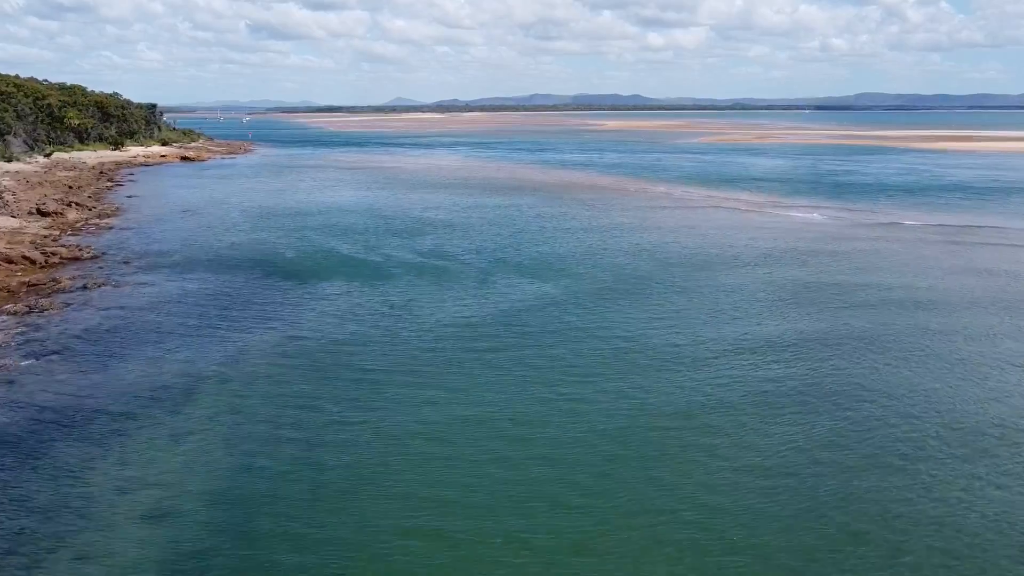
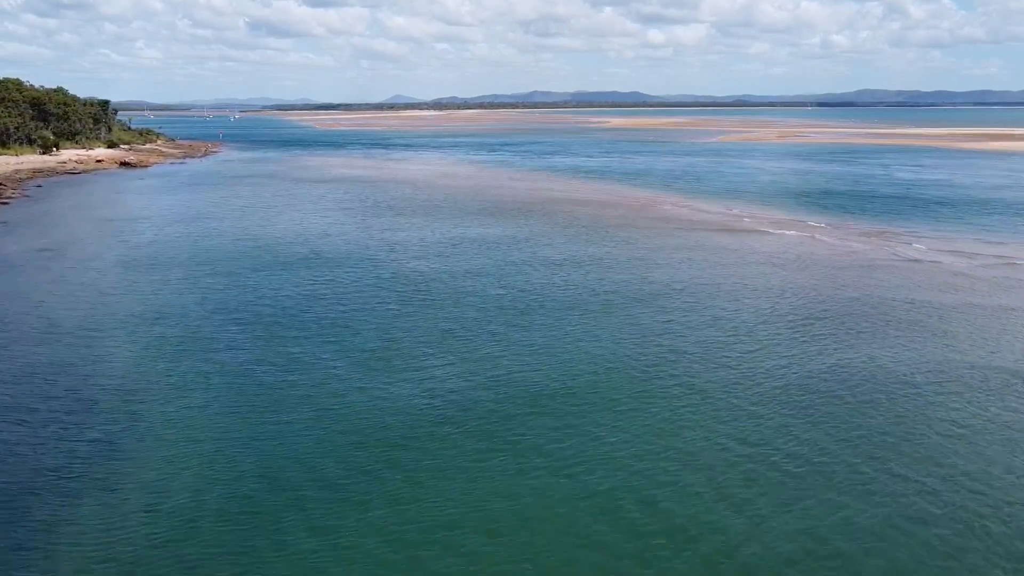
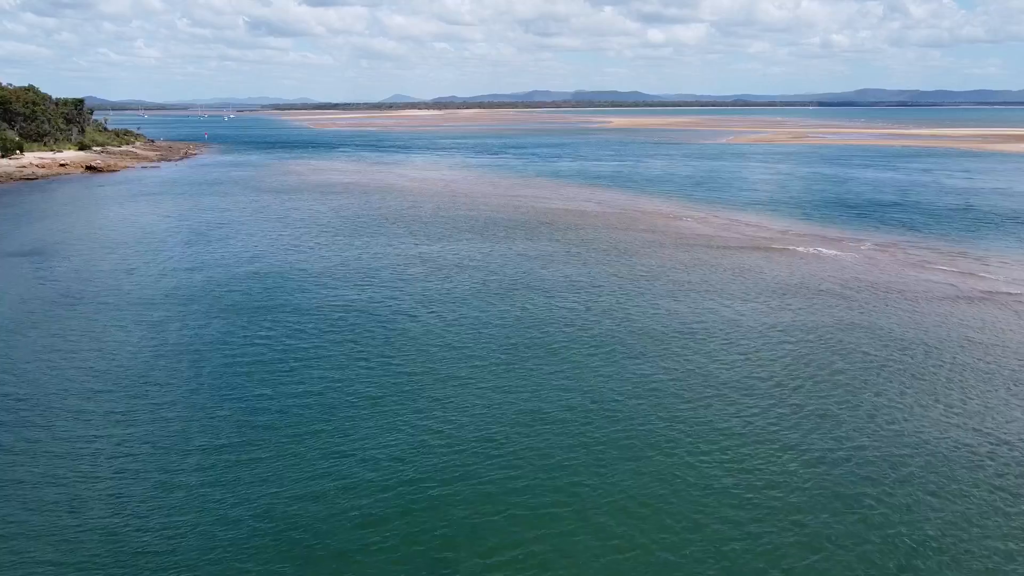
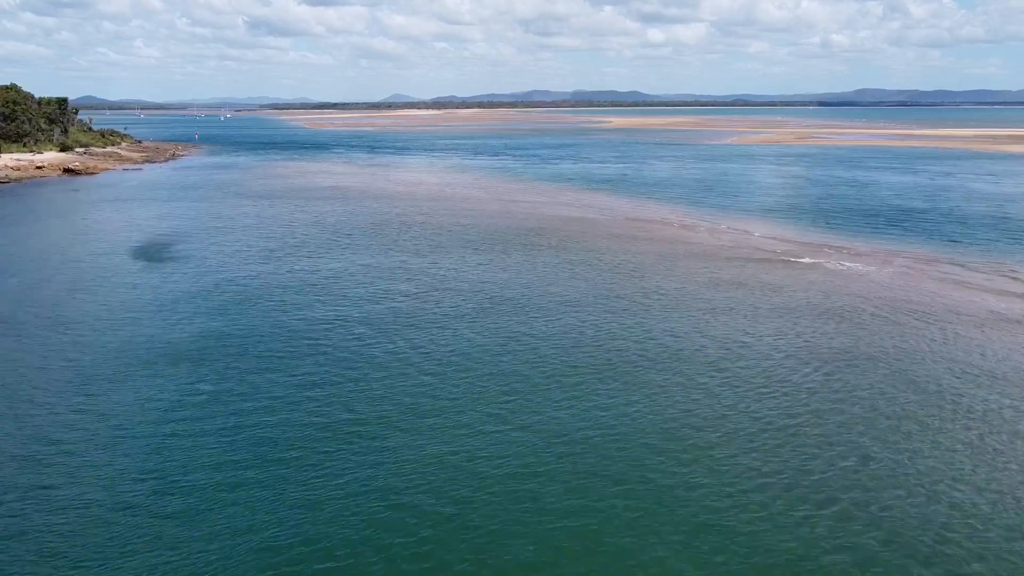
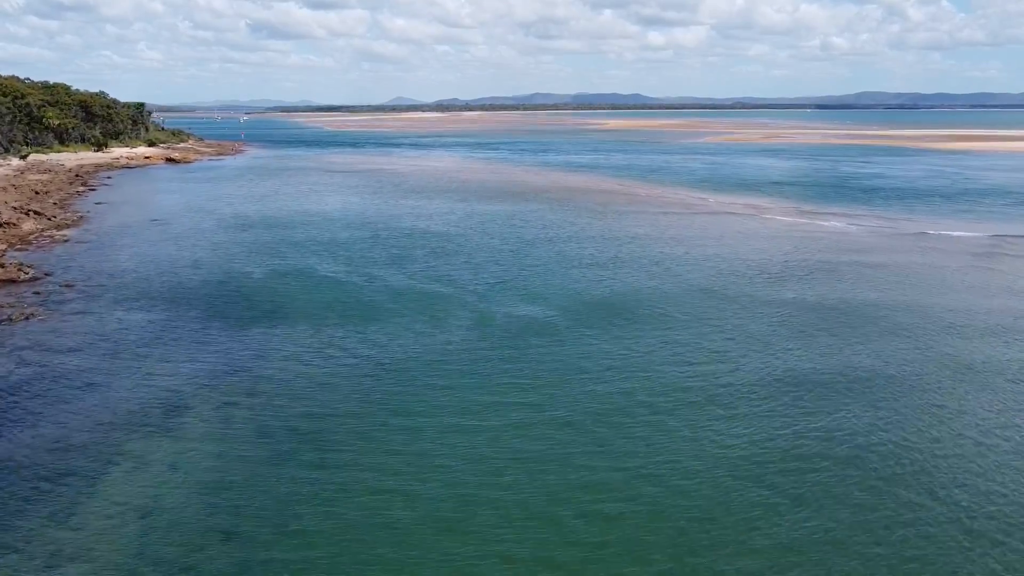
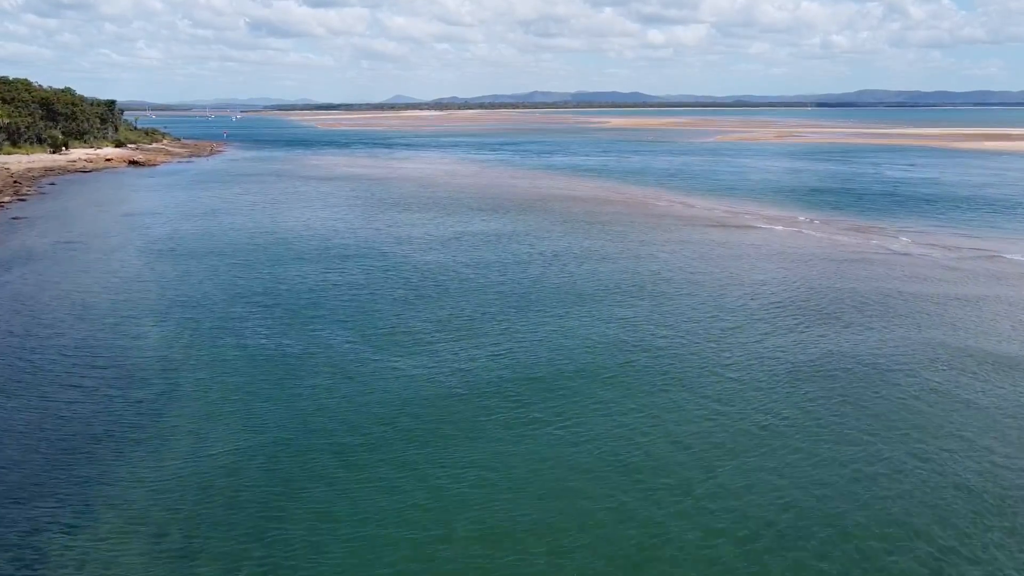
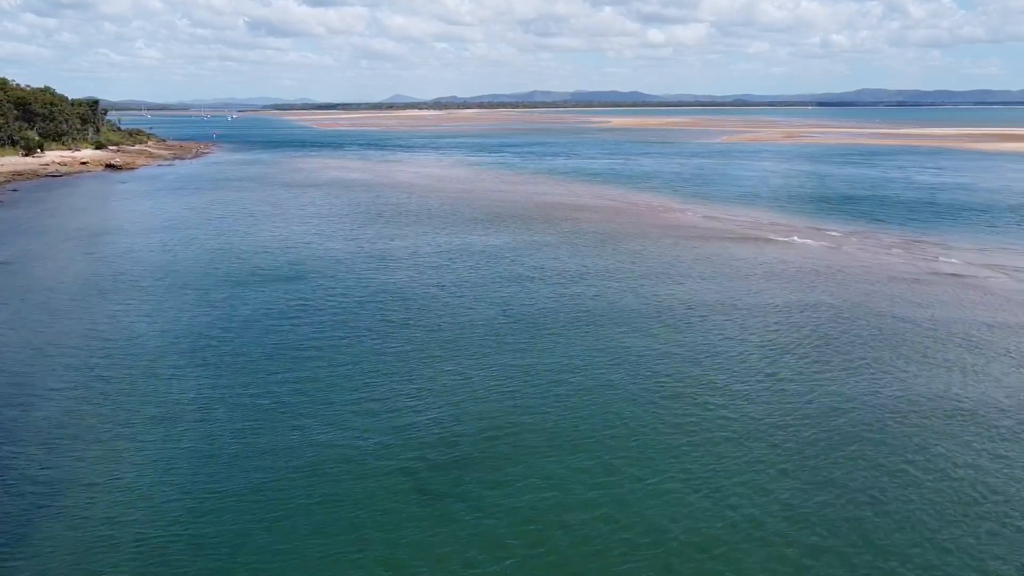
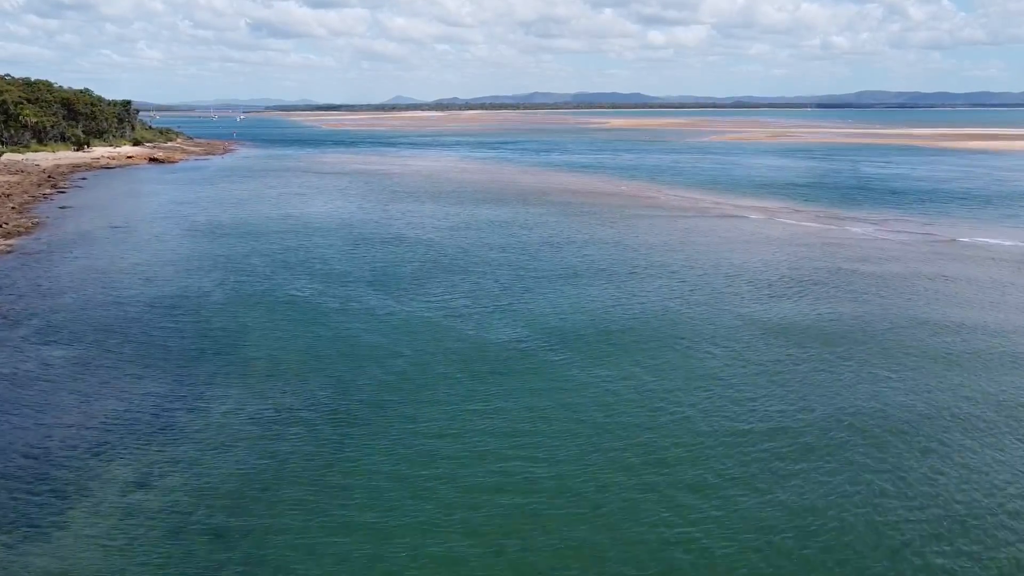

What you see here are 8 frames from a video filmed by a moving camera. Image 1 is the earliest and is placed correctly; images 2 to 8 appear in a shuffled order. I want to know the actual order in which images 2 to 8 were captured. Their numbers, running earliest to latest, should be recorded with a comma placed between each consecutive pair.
5, 8, 6, 2, 7, 3, 4
